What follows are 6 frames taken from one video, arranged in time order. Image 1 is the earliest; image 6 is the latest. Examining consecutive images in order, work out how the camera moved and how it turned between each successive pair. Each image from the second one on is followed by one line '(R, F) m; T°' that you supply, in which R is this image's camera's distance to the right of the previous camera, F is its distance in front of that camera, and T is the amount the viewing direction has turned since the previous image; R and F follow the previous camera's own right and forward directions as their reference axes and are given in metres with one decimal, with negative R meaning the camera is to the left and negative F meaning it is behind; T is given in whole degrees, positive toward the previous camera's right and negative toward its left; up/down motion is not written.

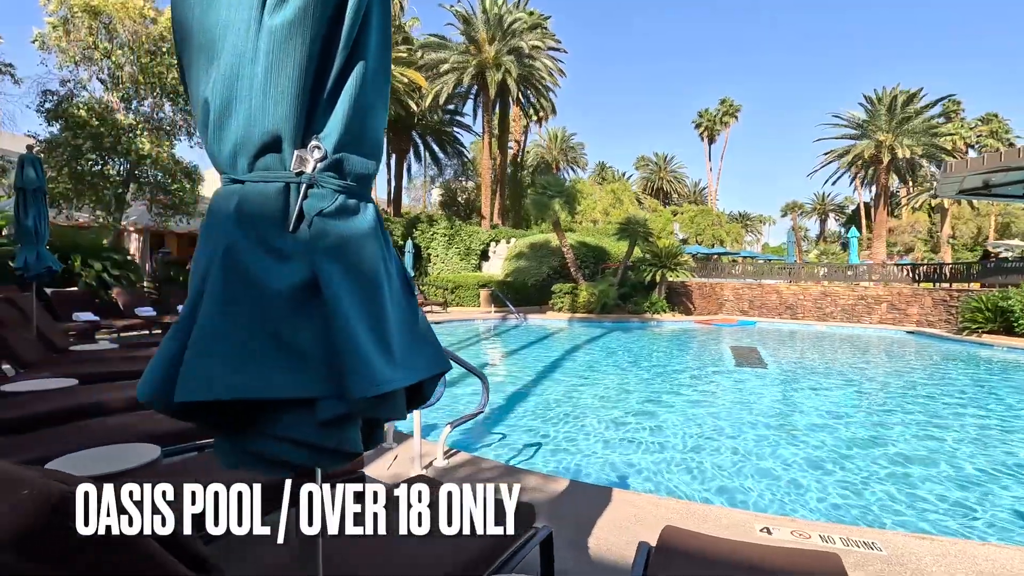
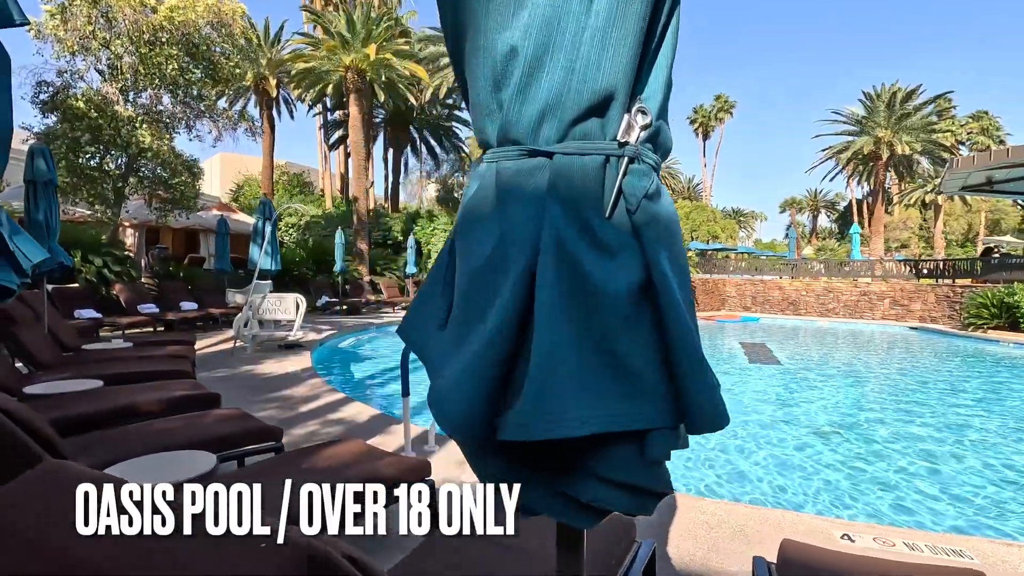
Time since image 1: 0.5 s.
(-0.4, +0.1) m; +1°
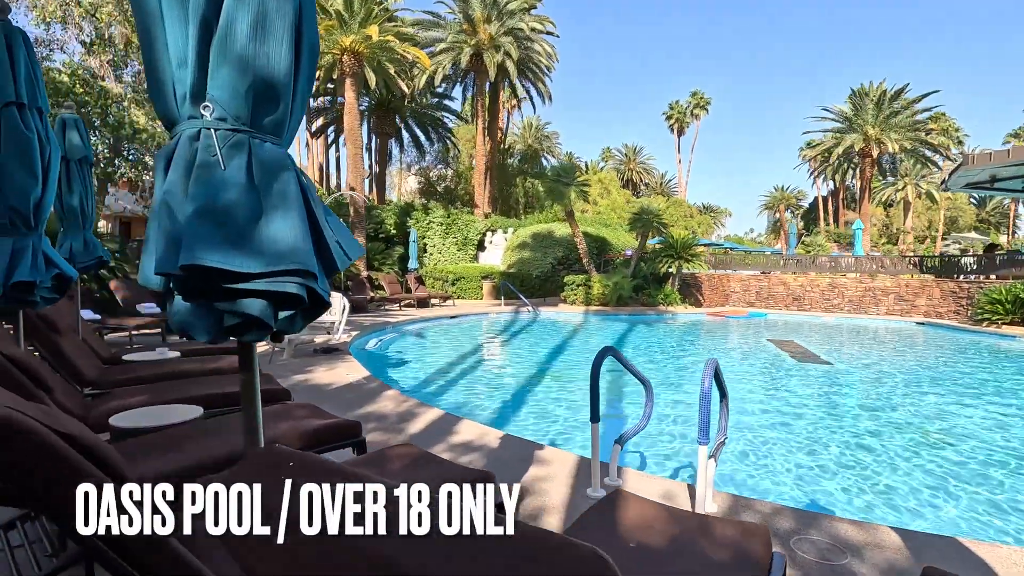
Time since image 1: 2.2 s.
(-1.4, +0.7) m; +4°
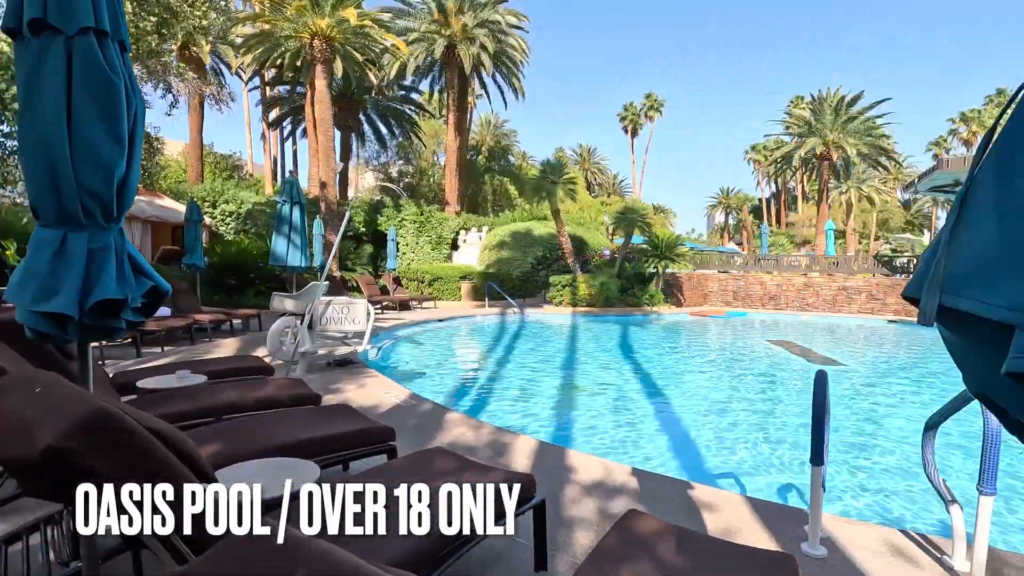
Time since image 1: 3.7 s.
(-1.2, +0.7) m; +6°
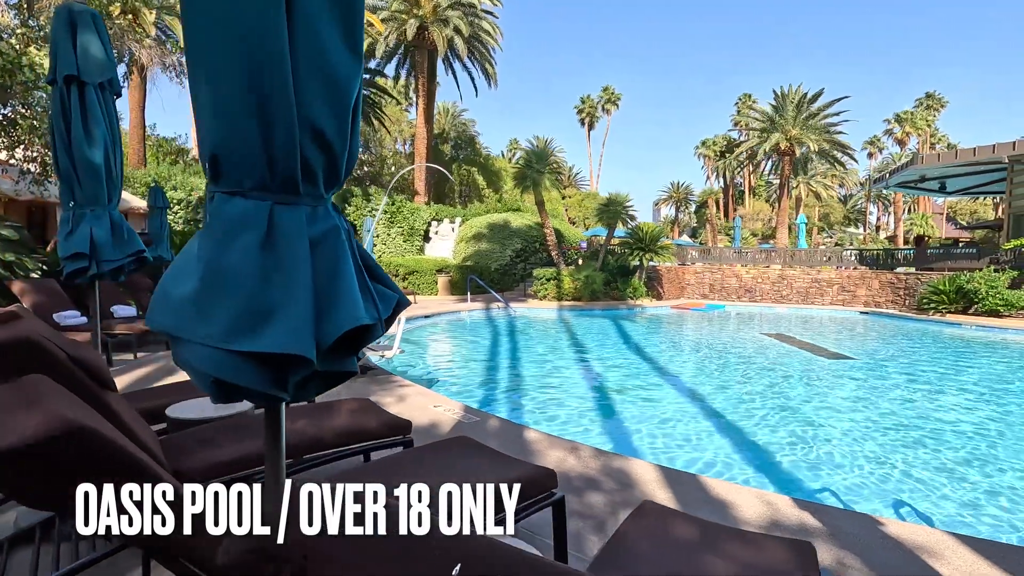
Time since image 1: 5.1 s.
(-1.0, +0.7) m; +5°
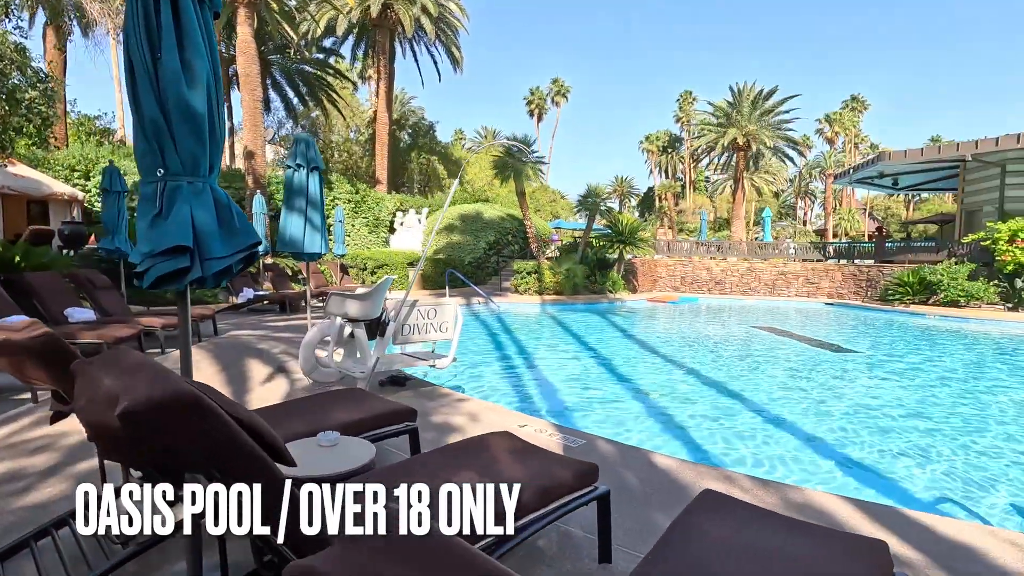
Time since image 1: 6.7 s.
(-1.2, +0.7) m; +6°
